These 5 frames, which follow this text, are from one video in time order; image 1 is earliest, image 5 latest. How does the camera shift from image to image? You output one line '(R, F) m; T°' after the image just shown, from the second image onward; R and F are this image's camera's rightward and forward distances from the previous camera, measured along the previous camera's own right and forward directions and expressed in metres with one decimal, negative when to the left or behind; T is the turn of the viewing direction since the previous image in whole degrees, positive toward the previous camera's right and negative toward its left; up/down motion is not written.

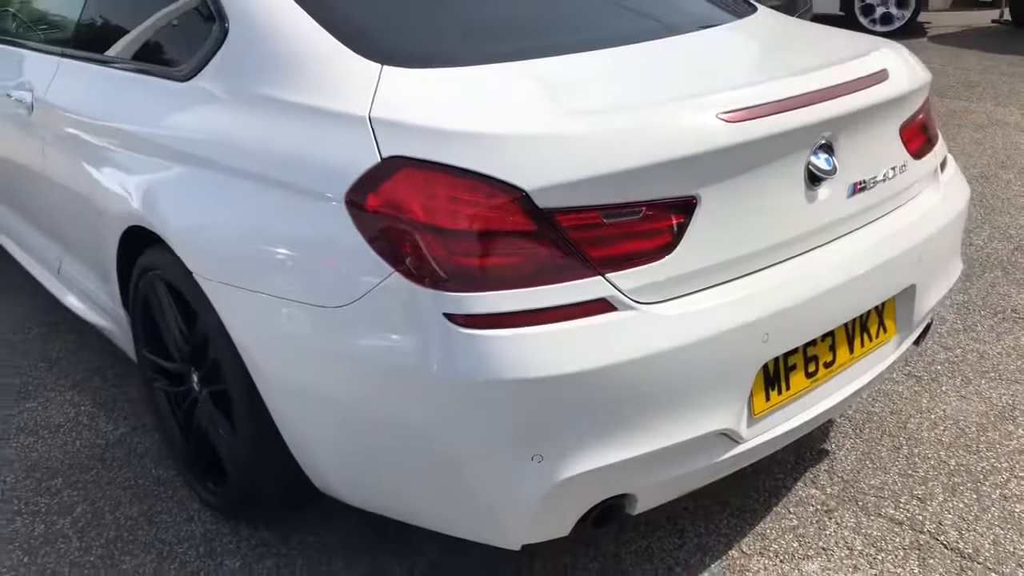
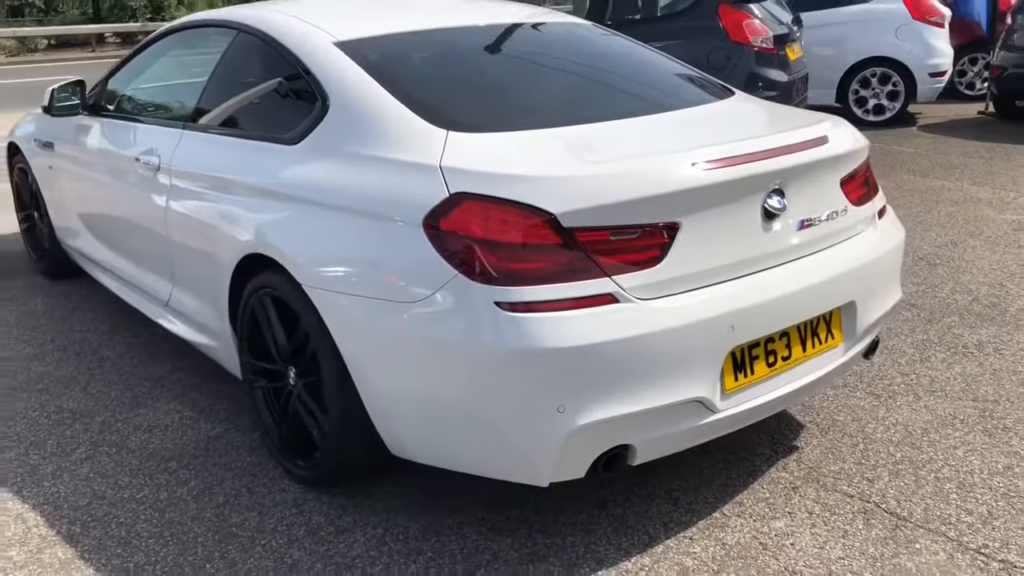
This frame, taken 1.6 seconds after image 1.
(0.0, -0.6) m; -1°
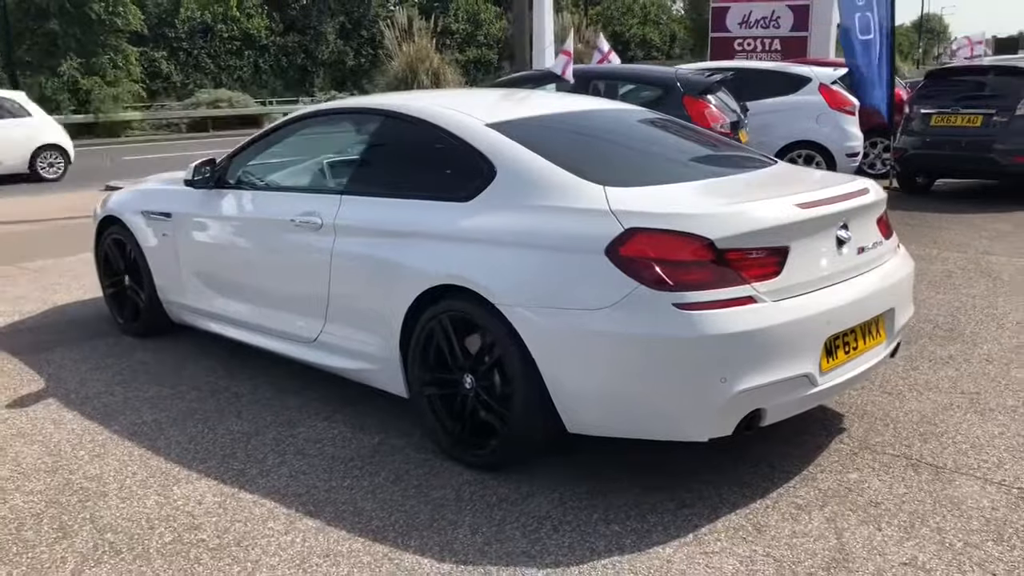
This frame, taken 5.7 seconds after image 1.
(-0.9, -0.8) m; +7°
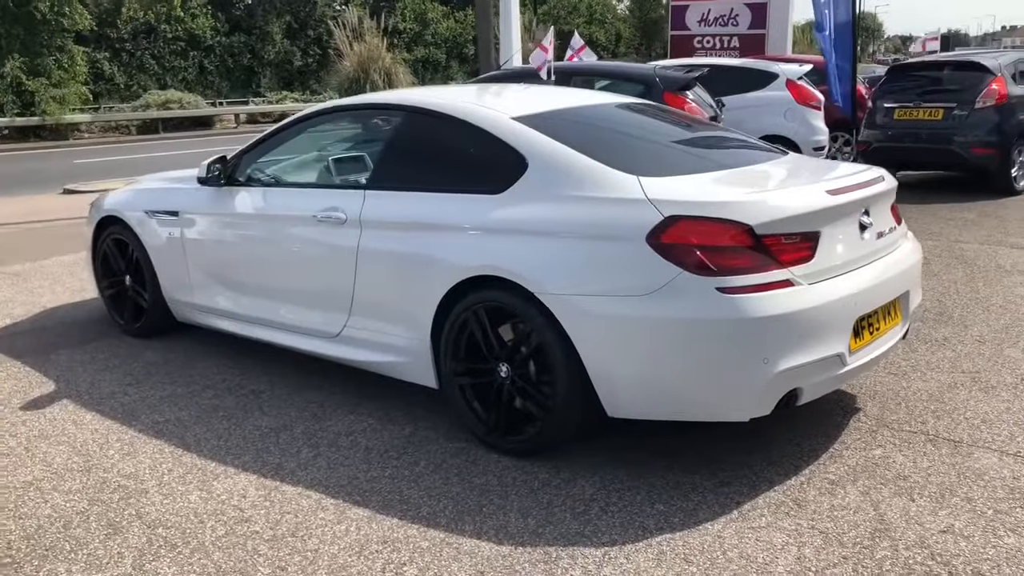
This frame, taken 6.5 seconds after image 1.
(-0.4, -0.1) m; +3°
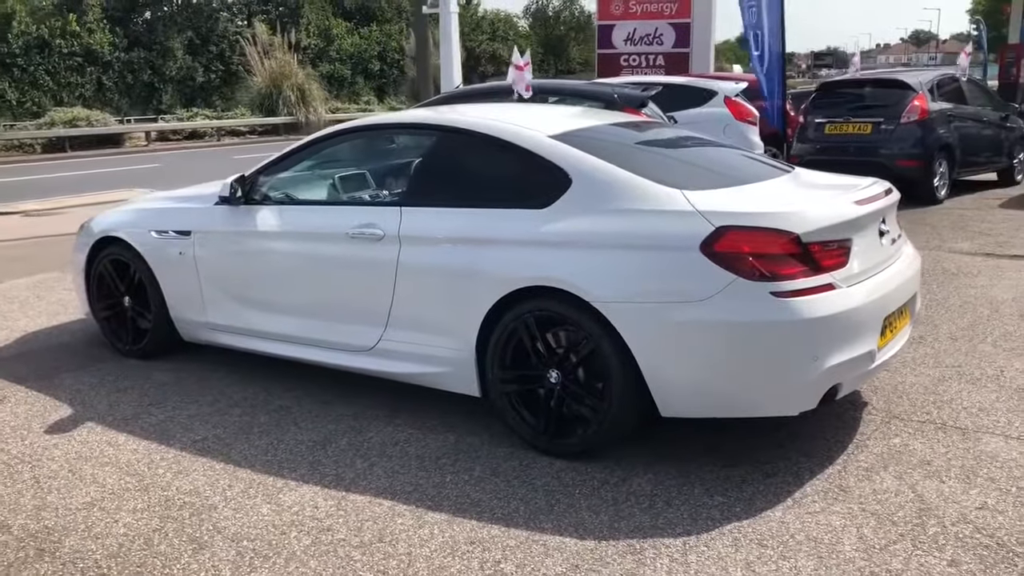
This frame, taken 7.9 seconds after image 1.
(-0.6, -0.1) m; +6°
